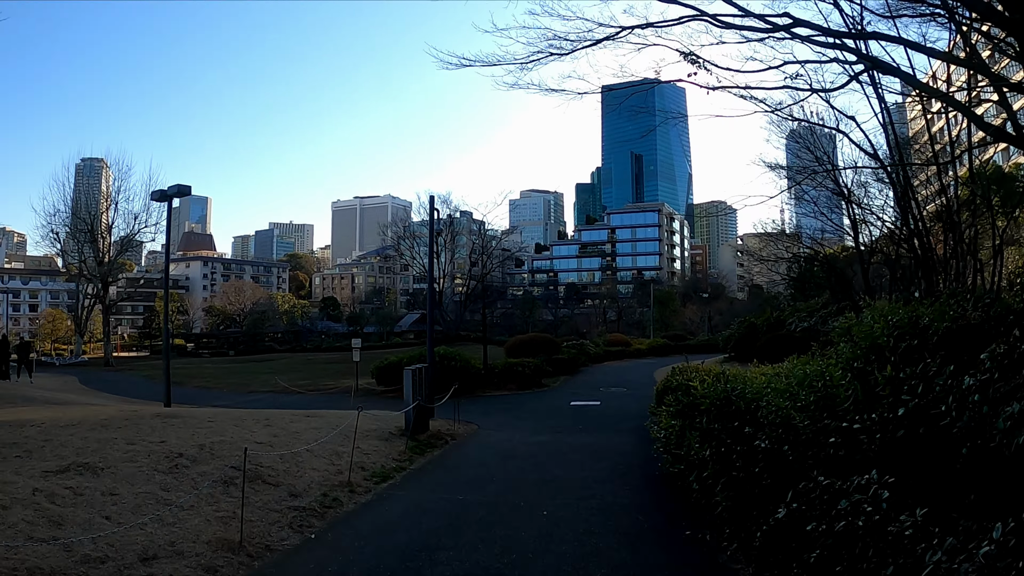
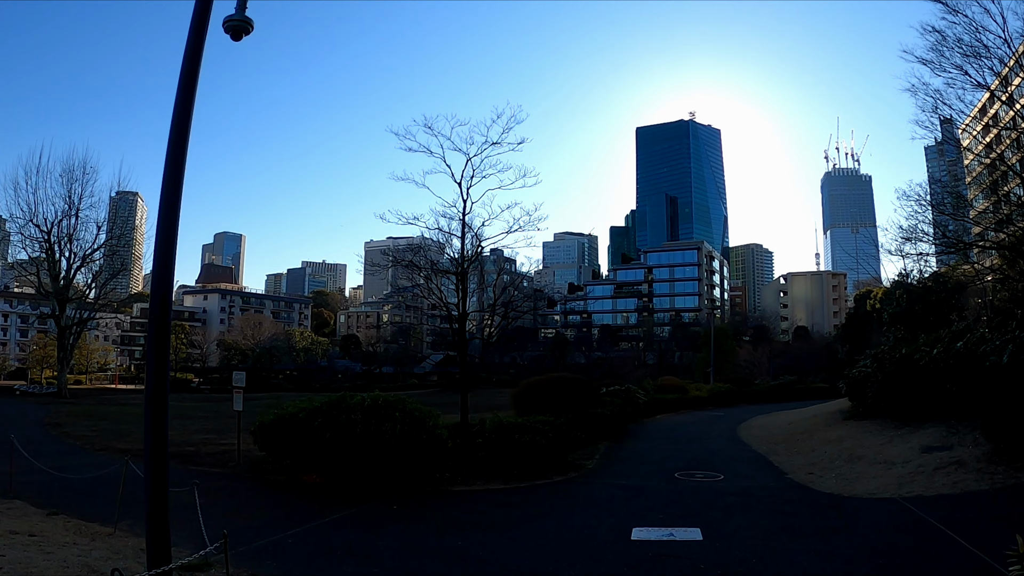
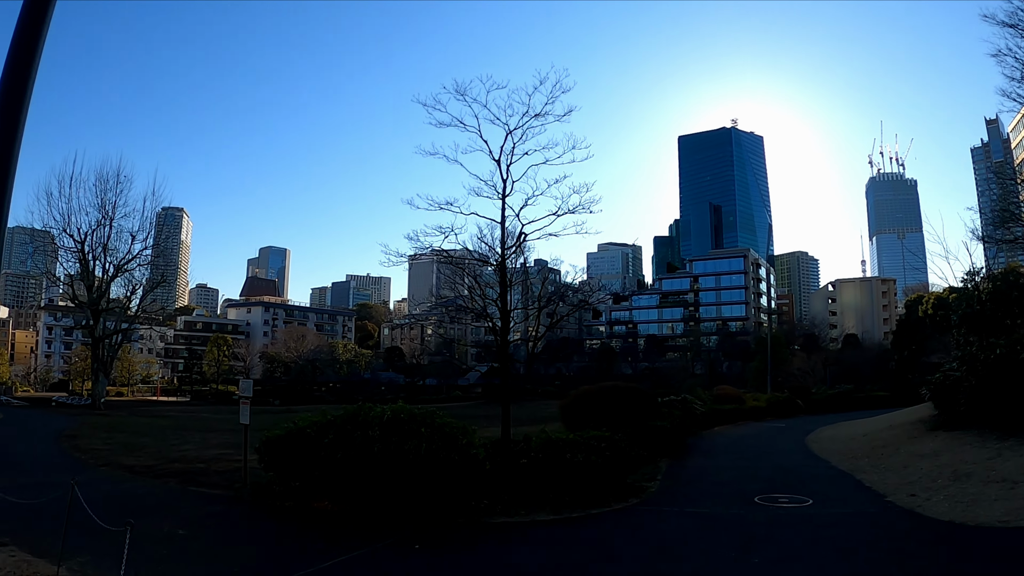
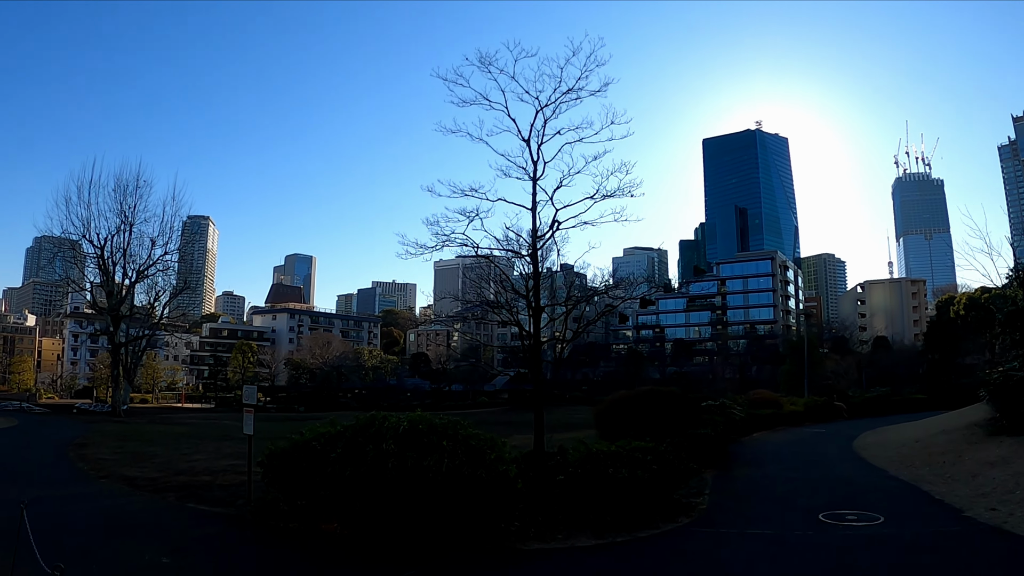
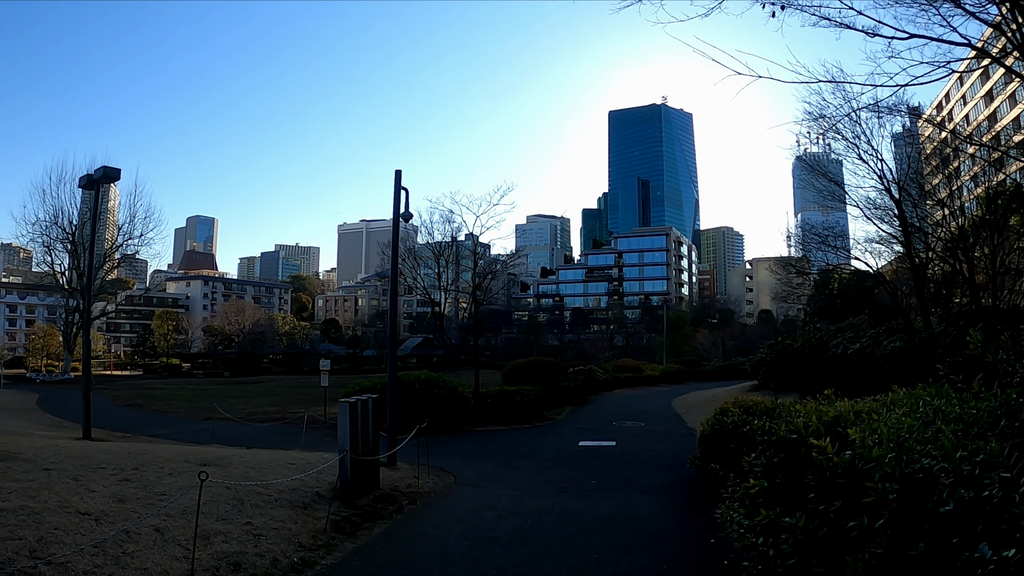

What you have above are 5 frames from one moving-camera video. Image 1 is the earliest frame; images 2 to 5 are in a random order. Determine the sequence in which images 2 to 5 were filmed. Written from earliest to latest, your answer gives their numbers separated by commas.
5, 2, 3, 4
